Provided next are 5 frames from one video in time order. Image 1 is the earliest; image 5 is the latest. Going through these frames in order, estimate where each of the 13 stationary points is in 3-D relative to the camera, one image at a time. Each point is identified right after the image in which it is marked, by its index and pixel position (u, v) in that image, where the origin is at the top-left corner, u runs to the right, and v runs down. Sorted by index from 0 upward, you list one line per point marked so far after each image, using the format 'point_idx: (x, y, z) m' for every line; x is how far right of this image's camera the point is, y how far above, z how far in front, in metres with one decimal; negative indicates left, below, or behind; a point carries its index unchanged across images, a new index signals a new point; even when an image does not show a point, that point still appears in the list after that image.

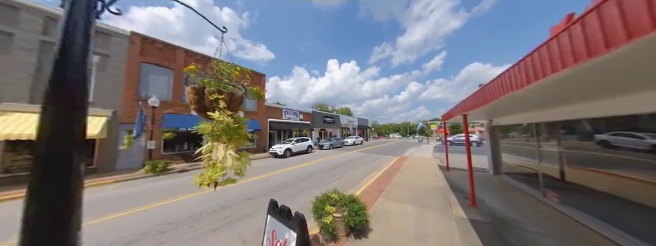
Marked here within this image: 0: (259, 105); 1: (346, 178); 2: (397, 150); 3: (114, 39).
0: (-9.2, +2.4, +19.5) m
1: (+1.1, -3.2, +8.6) m
2: (+9.5, -3.7, +19.7) m
3: (-17.2, +6.7, +11.7) m
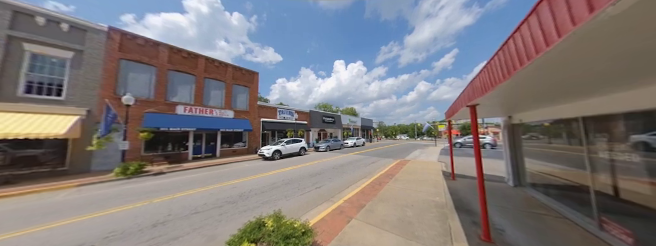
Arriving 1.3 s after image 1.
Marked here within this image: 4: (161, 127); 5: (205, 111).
0: (-9.8, +2.5, +18.6) m
1: (0.0, -3.1, +7.1) m
2: (+8.9, -3.7, +17.8) m
3: (-18.2, +6.7, +11.1) m
4: (-14.4, -0.4, +12.5) m
5: (-13.0, +1.2, +15.4) m
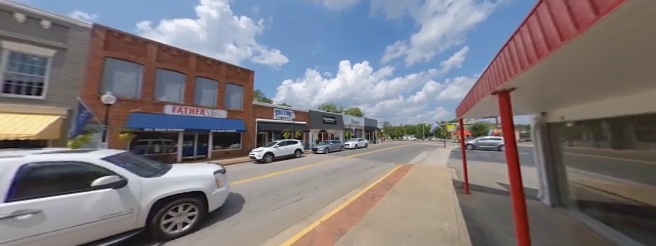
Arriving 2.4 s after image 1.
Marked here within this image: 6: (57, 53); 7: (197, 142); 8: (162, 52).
0: (-10.0, +2.4, +17.8) m
1: (-0.8, -3.1, +5.9) m
2: (+8.6, -3.7, +16.3) m
3: (-18.8, +6.7, +10.7) m
4: (-14.9, -0.4, +11.9) m
5: (-13.3, +1.2, +14.7) m
6: (-19.1, +5.0, +10.3) m
7: (-13.4, -2.0, +15.0) m
8: (-15.5, +6.6, +13.7) m
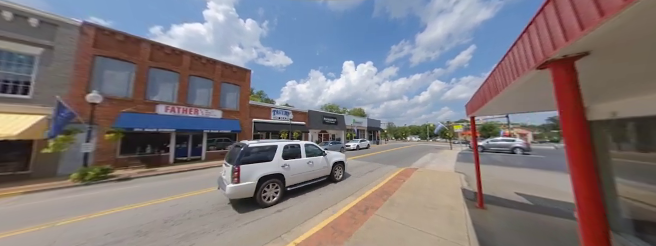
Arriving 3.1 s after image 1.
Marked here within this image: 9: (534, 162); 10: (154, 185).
0: (-10.2, +2.4, +17.3) m
1: (-1.2, -3.1, +5.1) m
2: (+8.4, -3.7, +15.2) m
3: (-19.1, +6.7, +10.5) m
4: (-15.2, -0.4, +11.5) m
5: (-13.6, +1.2, +14.2) m
6: (-19.5, +5.0, +10.0) m
7: (-13.7, -2.0, +14.6) m
8: (-15.8, +6.6, +13.3) m
9: (+18.2, -3.4, +12.8) m
10: (-10.9, -3.9, +9.1) m
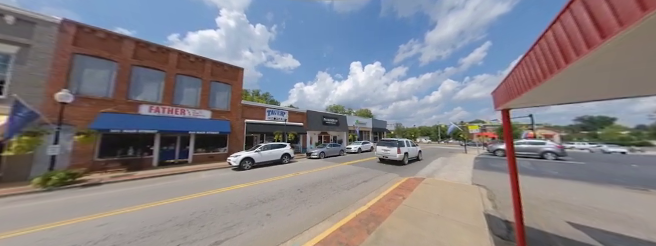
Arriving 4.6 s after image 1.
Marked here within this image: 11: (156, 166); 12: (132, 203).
0: (-10.6, +2.3, +16.3) m
1: (-2.3, -3.0, +3.7) m
2: (+7.9, -3.7, +13.2) m
3: (-19.9, +6.6, +10.0) m
4: (-15.9, -0.5, +10.8) m
5: (-14.1, +1.1, +13.5) m
6: (-20.2, +4.9, +9.6) m
7: (-14.2, -2.1, +13.8) m
8: (-16.4, +6.5, +12.7) m
9: (+17.5, -3.3, +10.3) m
10: (-11.7, -3.9, +8.2) m
11: (-15.0, -3.7, +12.6) m
12: (-8.6, -3.6, +6.3) m
